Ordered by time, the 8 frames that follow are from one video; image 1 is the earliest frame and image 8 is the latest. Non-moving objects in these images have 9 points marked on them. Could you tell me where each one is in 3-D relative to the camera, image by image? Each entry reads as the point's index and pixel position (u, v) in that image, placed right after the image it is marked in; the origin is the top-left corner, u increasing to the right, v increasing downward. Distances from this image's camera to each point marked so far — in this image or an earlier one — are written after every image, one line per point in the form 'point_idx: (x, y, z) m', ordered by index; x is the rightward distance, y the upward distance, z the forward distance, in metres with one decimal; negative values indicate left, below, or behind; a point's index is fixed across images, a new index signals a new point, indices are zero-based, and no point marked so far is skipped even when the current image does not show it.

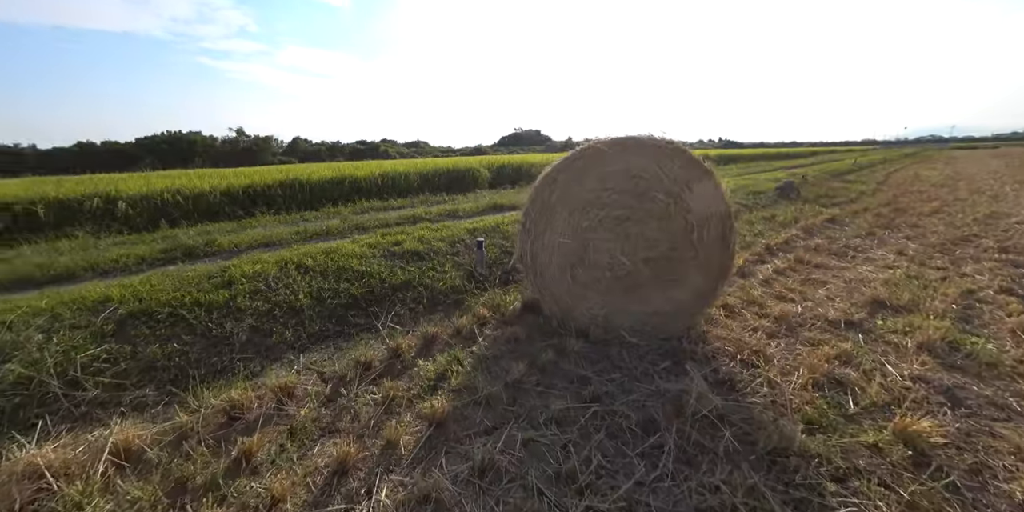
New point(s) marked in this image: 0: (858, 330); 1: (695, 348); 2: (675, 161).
0: (+2.9, -0.6, +3.3) m
1: (+1.4, -0.7, +3.0) m
2: (+1.3, +0.7, +2.9) m
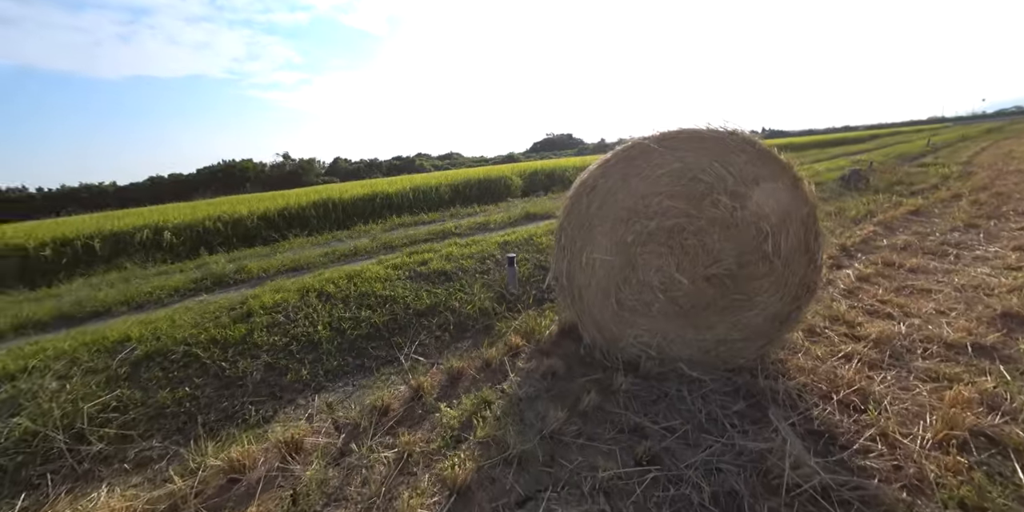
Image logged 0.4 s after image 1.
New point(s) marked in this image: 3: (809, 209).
0: (+3.2, -0.7, +2.6) m
1: (+1.6, -0.8, +2.4) m
2: (+1.4, +0.6, +2.4) m
3: (+1.9, +0.3, +2.4) m
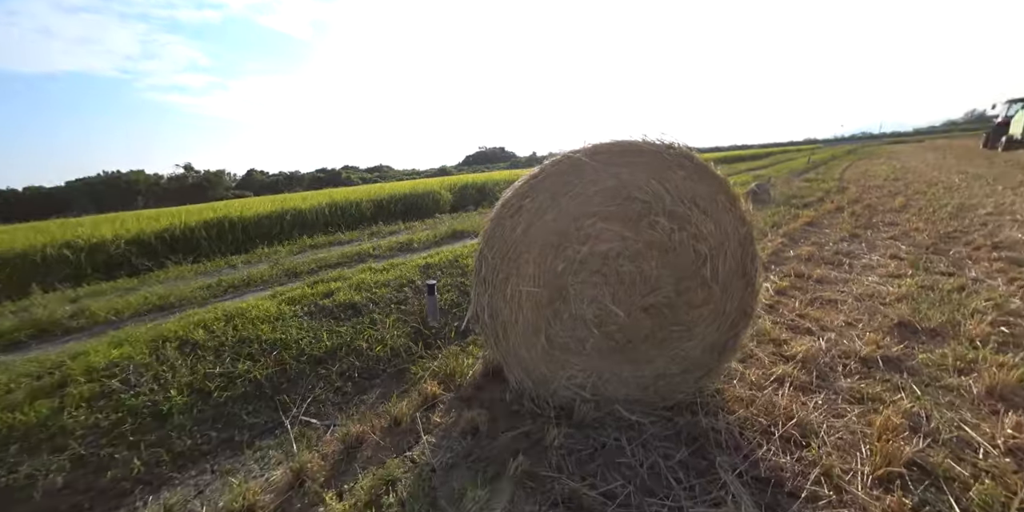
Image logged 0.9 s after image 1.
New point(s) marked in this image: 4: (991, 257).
0: (+2.7, -0.8, +2.6) m
1: (+1.2, -0.9, +2.2) m
2: (+0.9, +0.5, +2.2) m
3: (+1.3, +0.1, +2.3) m
4: (+6.2, 0.0, +5.0) m
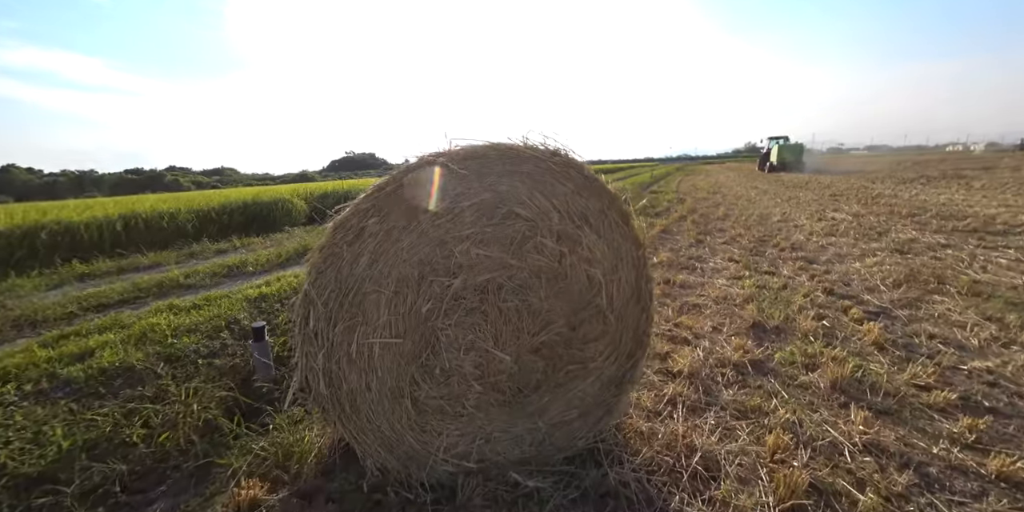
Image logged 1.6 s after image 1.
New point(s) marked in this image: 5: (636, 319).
0: (+1.8, -0.8, +2.8) m
1: (+0.5, -1.0, +1.9) m
2: (+0.2, +0.3, +1.9) m
3: (+0.6, 0.0, +2.0) m
4: (+4.4, 0.0, +6.1) m
5: (+0.6, -0.3, +2.0) m
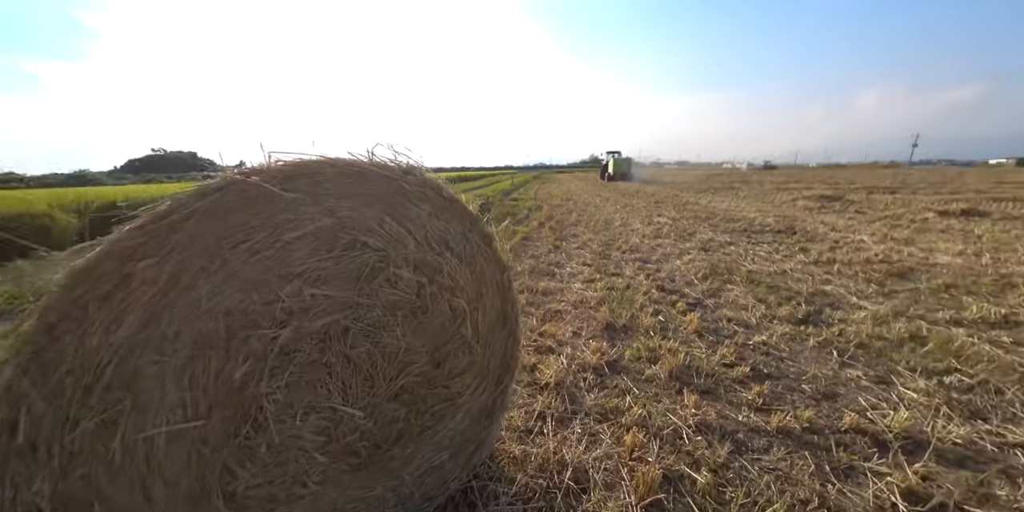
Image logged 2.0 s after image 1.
0: (+0.9, -0.9, +3.0) m
1: (-0.1, -1.2, +1.8) m
2: (-0.4, +0.2, +1.7) m
3: (-0.1, -0.1, +2.0) m
4: (+2.2, 0.0, +7.1) m
5: (-0.1, -0.4, +2.0) m
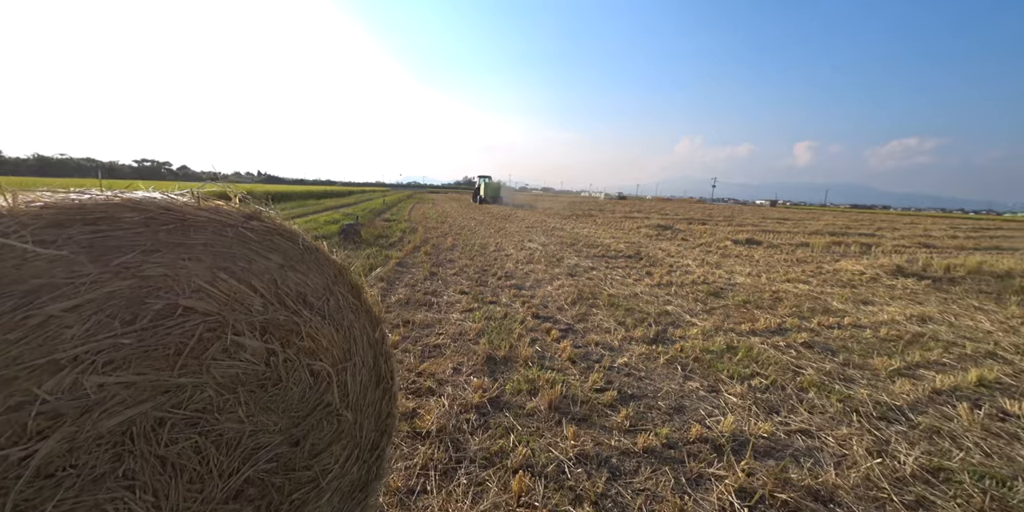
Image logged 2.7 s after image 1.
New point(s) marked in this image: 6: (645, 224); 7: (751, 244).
0: (-0.1, -1.2, +3.0) m
1: (-0.6, -1.4, +1.5) m
2: (-0.9, 0.0, +1.4) m
3: (-0.6, -0.3, +1.8) m
4: (-0.1, -0.5, +7.3) m
5: (-0.6, -0.7, +1.7) m
6: (+6.7, +1.6, +19.5) m
7: (+8.3, +0.4, +13.5) m
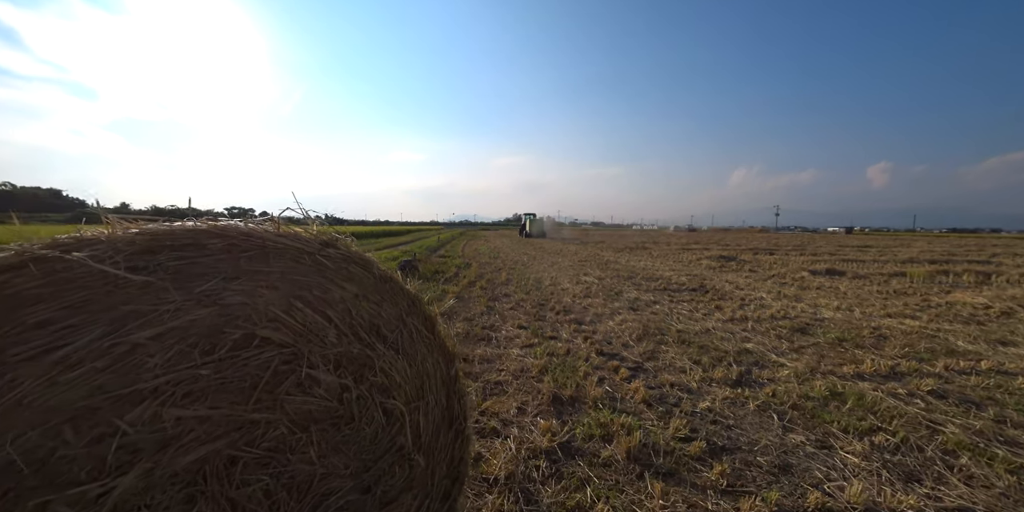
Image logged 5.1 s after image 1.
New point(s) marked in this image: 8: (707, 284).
0: (+0.4, -1.4, +2.7) m
1: (-0.2, -1.5, +1.3) m
2: (-0.6, -0.1, +1.3) m
3: (-0.3, -0.4, +1.6) m
4: (+1.0, -1.1, +7.0) m
5: (-0.3, -0.8, +1.6) m
6: (+9.2, 0.0, +18.3) m
7: (+10.1, -0.6, +12.1) m
8: (+5.5, -0.8, +10.9) m
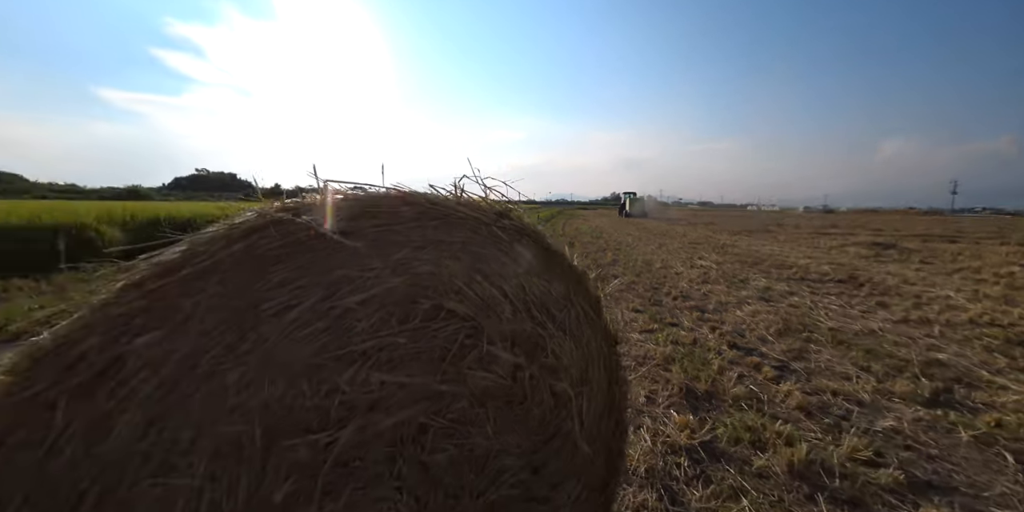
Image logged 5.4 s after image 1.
0: (+1.3, -1.3, +2.4) m
1: (+0.3, -1.4, +1.2) m
2: (0.0, 0.0, +1.3) m
3: (+0.4, -0.3, +1.5) m
4: (+2.9, -0.8, +6.4) m
5: (+0.4, -0.7, +1.5) m
6: (+13.7, +0.6, +15.3) m
7: (+13.0, -0.4, +9.1) m
8: (+8.2, -0.5, +9.1) m
